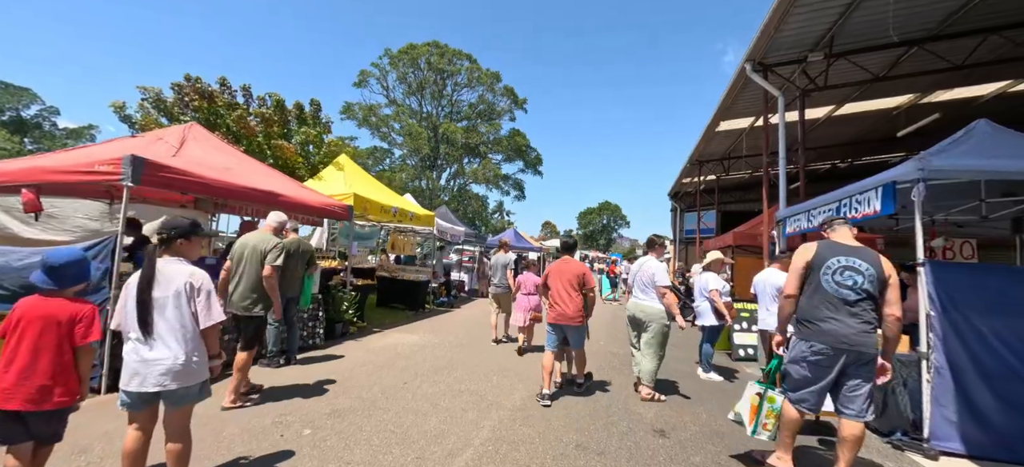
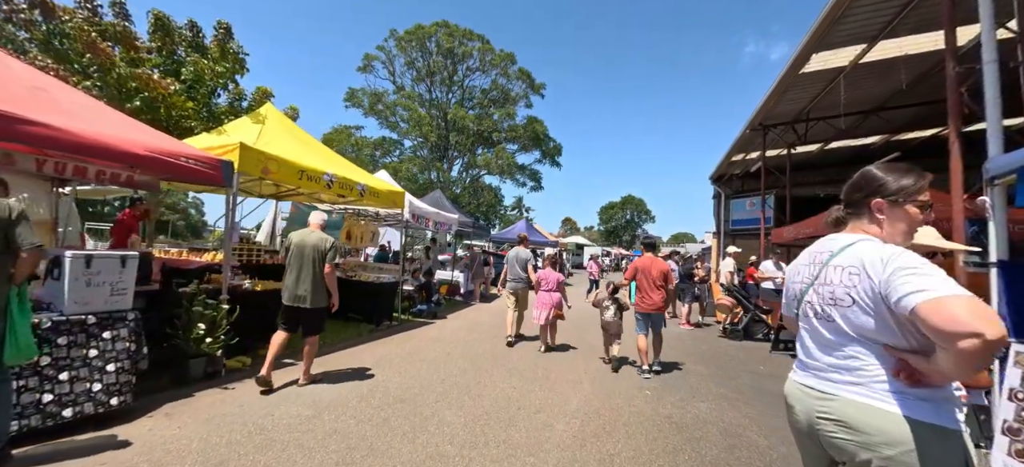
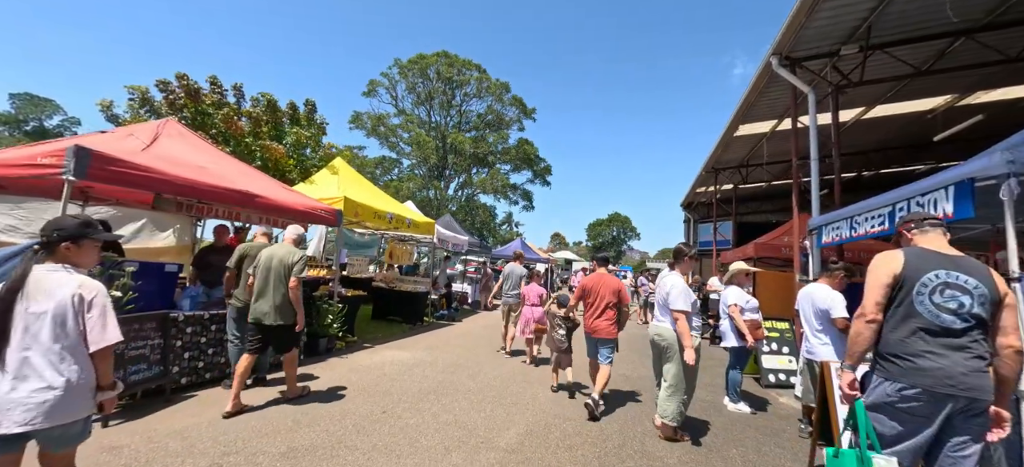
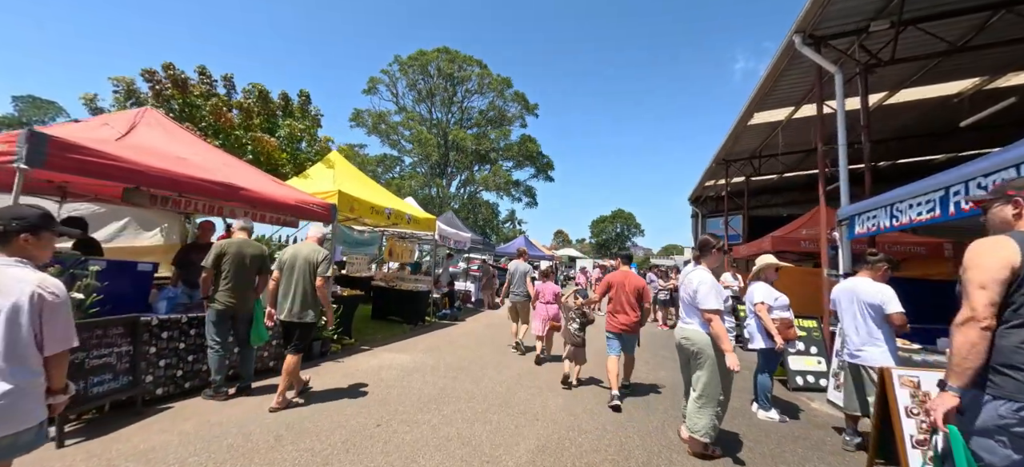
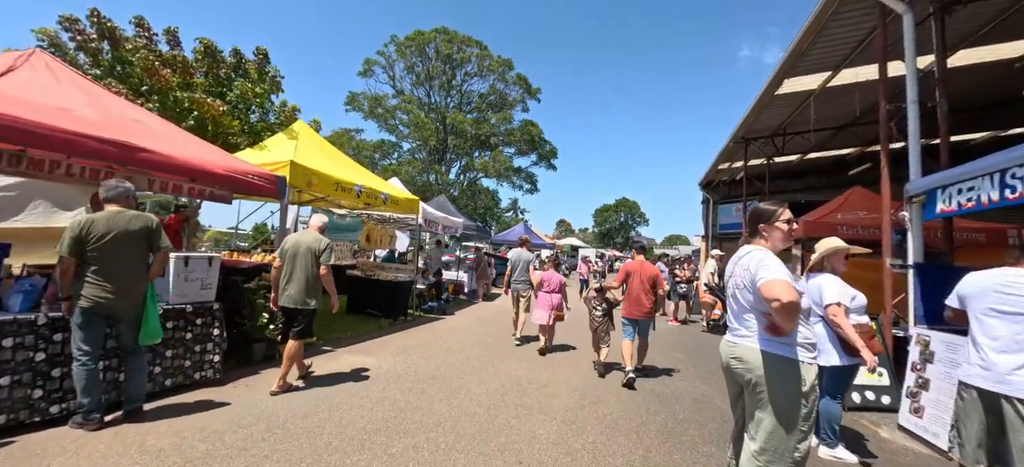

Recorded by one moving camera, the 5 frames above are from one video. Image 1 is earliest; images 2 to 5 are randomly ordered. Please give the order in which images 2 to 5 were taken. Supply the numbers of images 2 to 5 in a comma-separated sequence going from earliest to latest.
3, 4, 5, 2
